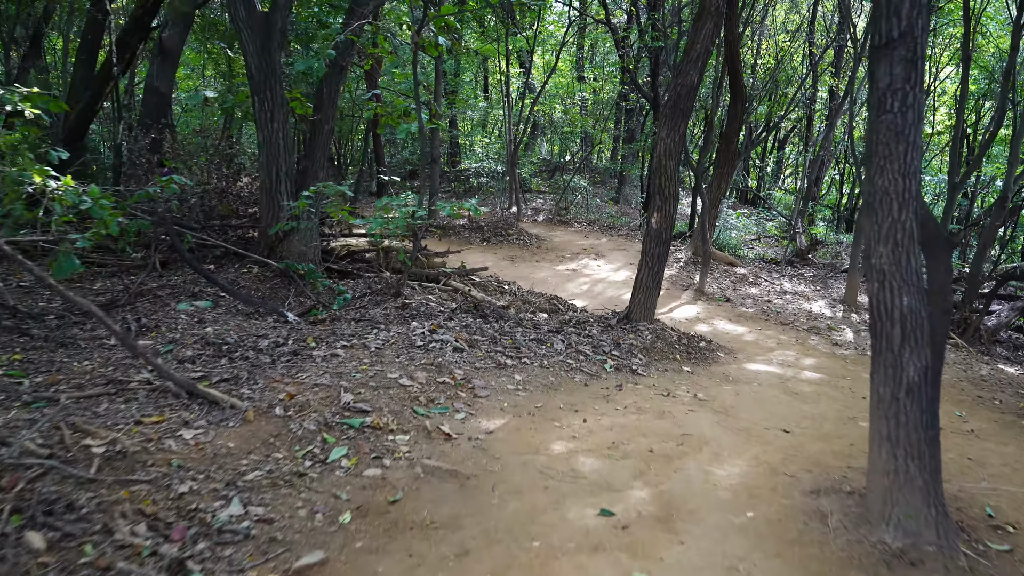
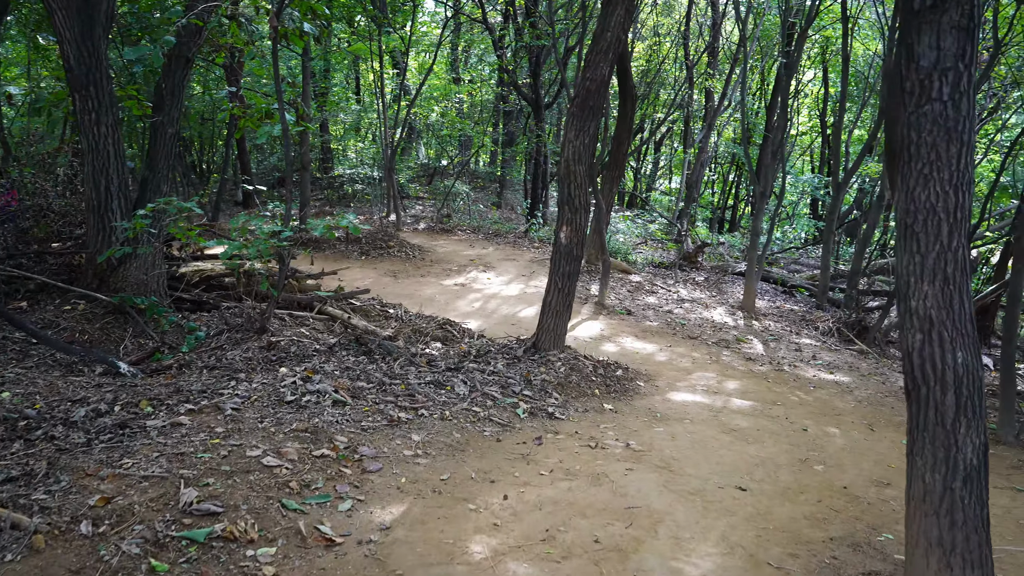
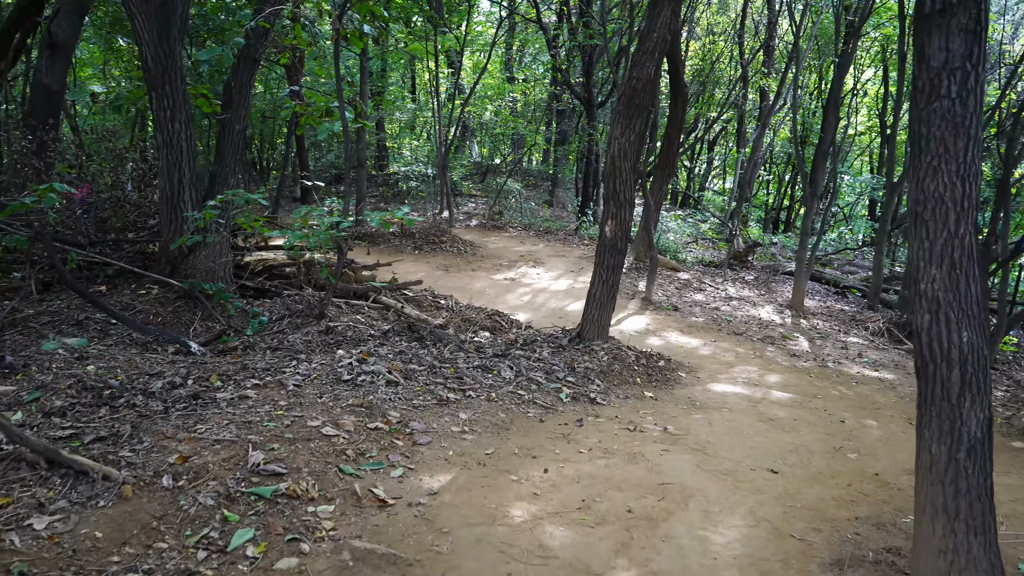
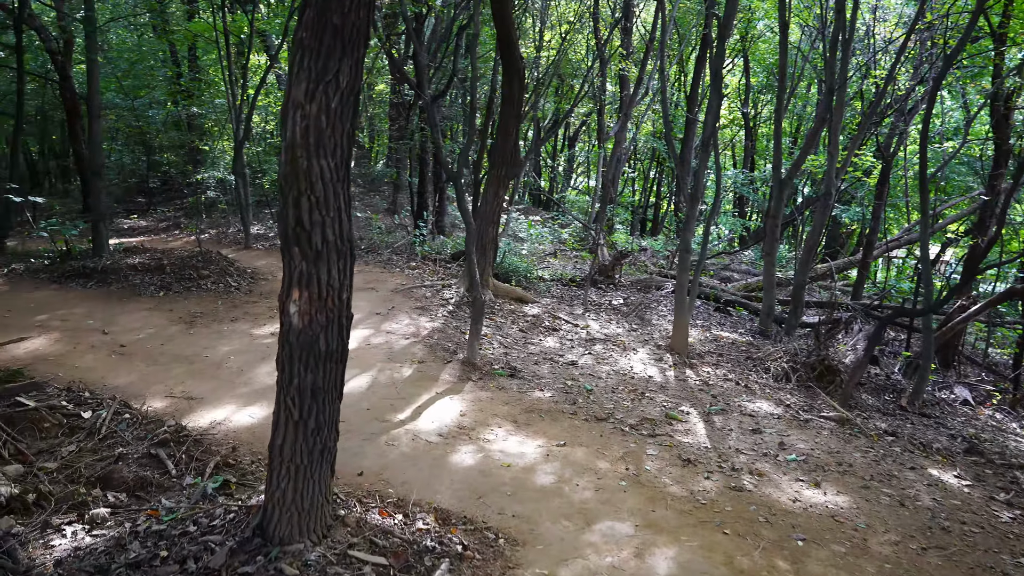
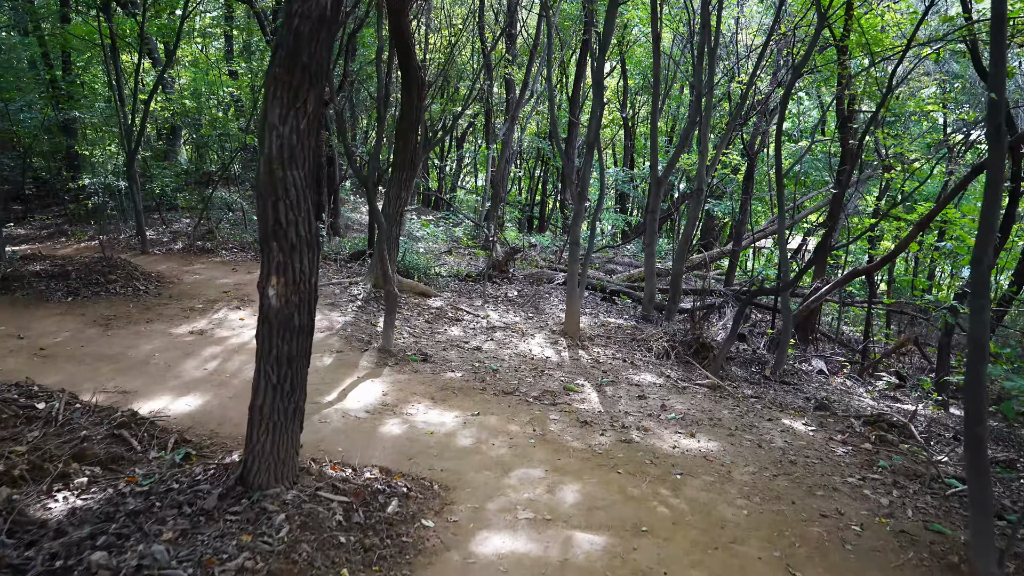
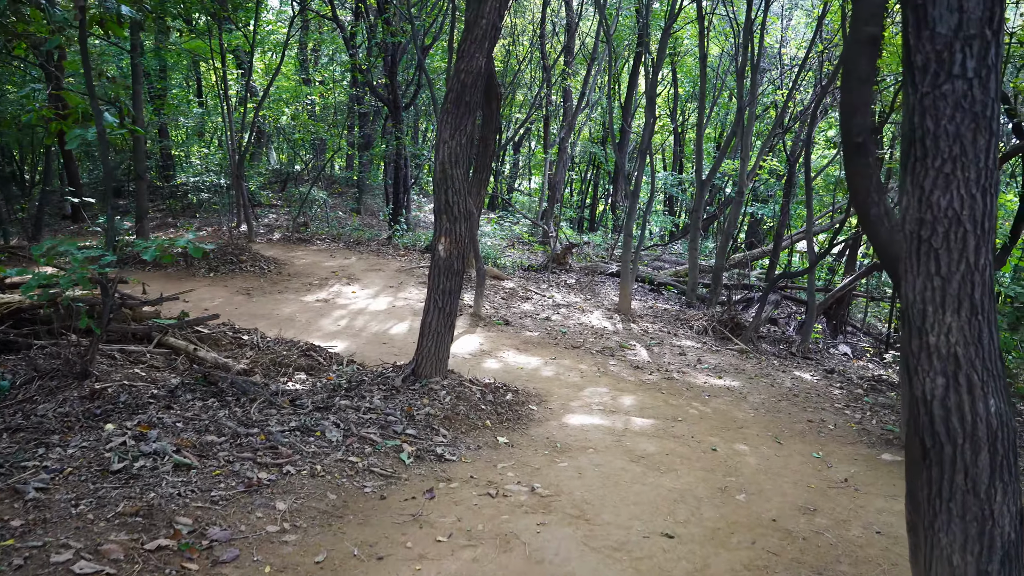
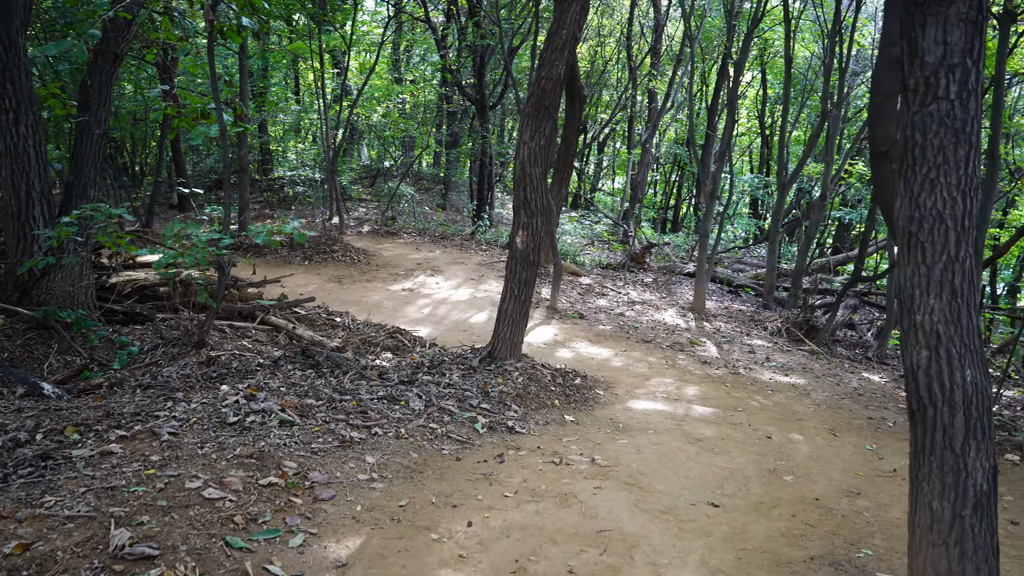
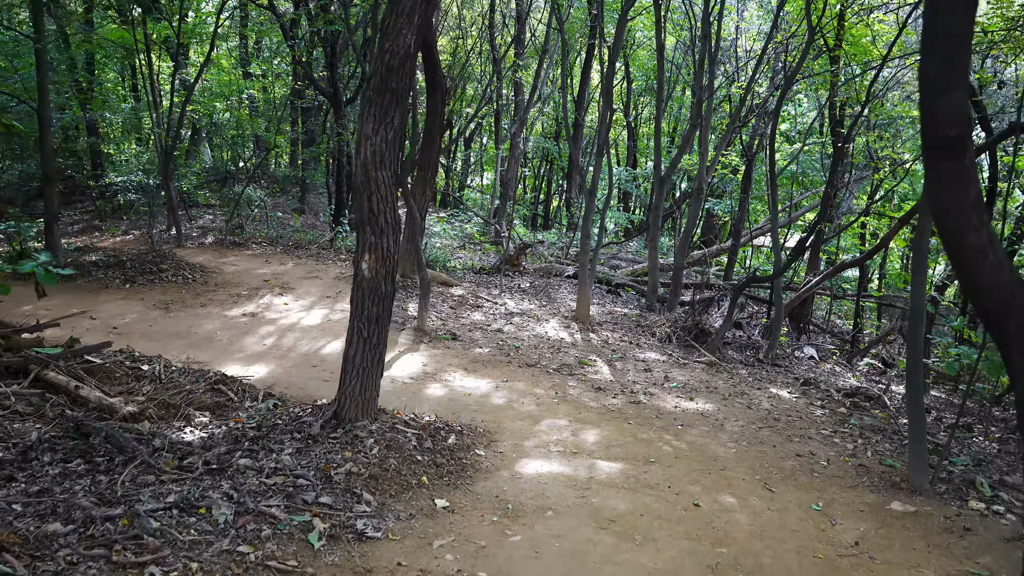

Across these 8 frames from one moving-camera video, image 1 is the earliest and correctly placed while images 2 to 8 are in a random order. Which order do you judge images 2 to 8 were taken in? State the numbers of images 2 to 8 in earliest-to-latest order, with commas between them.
3, 2, 7, 6, 8, 5, 4
